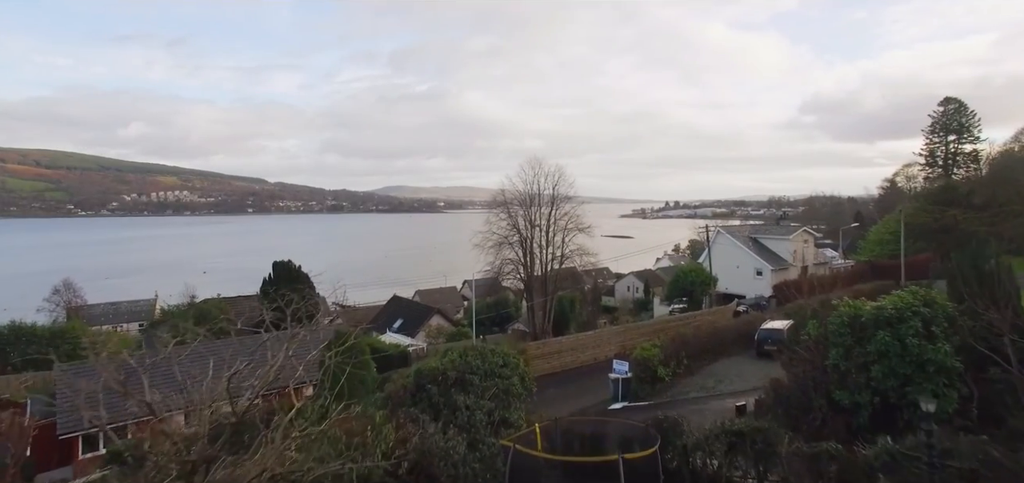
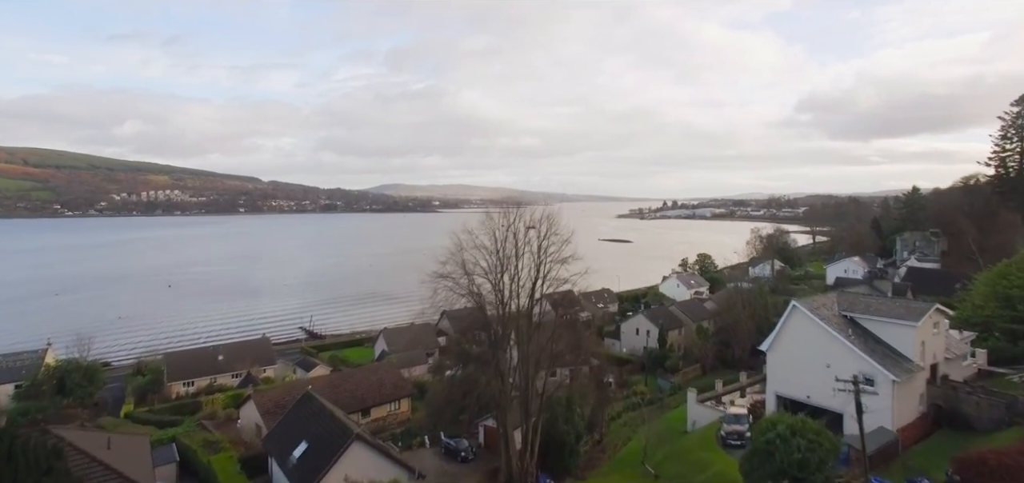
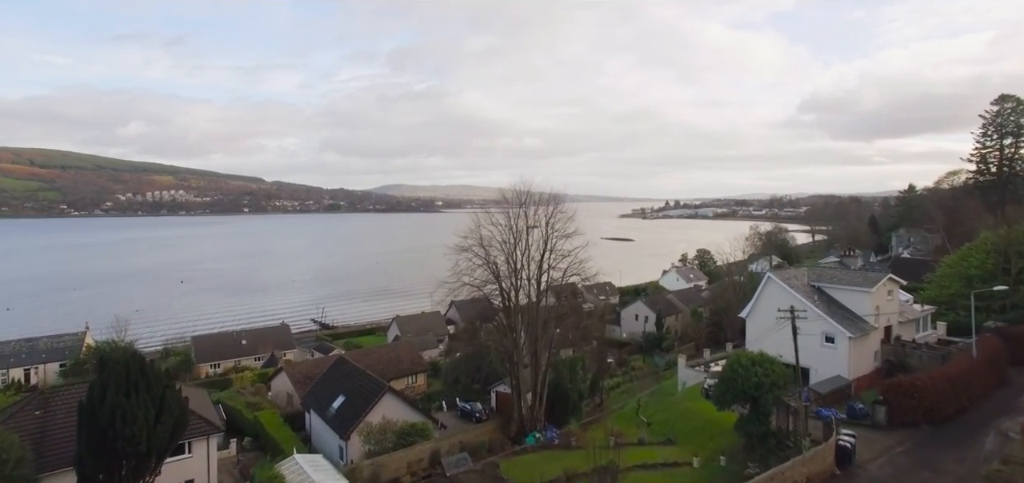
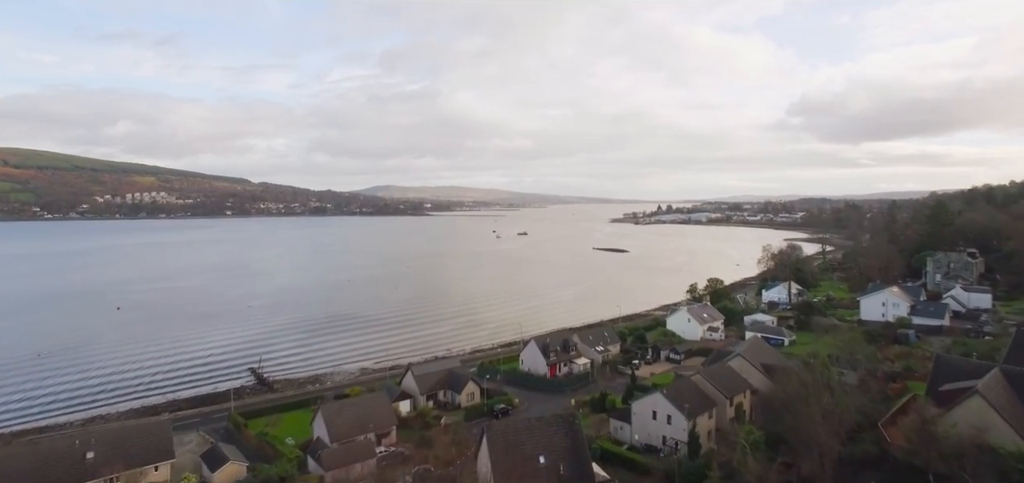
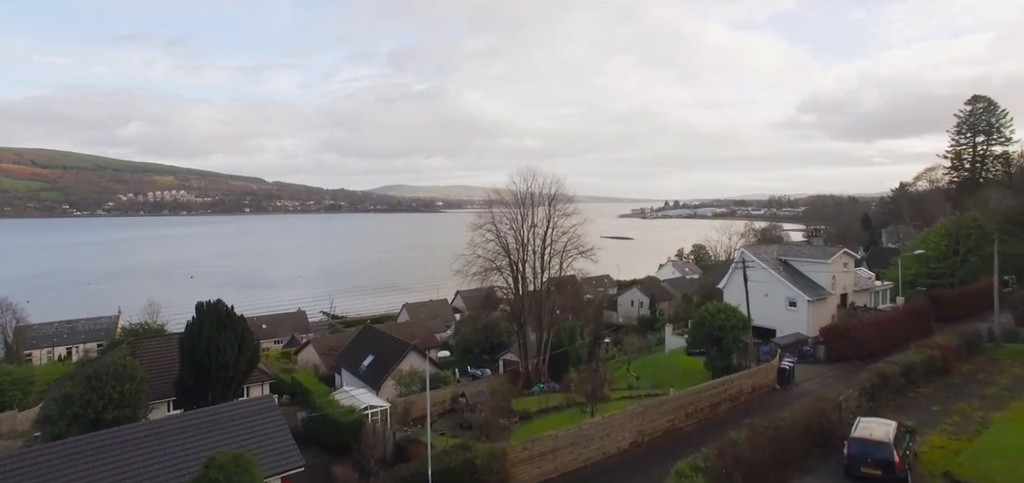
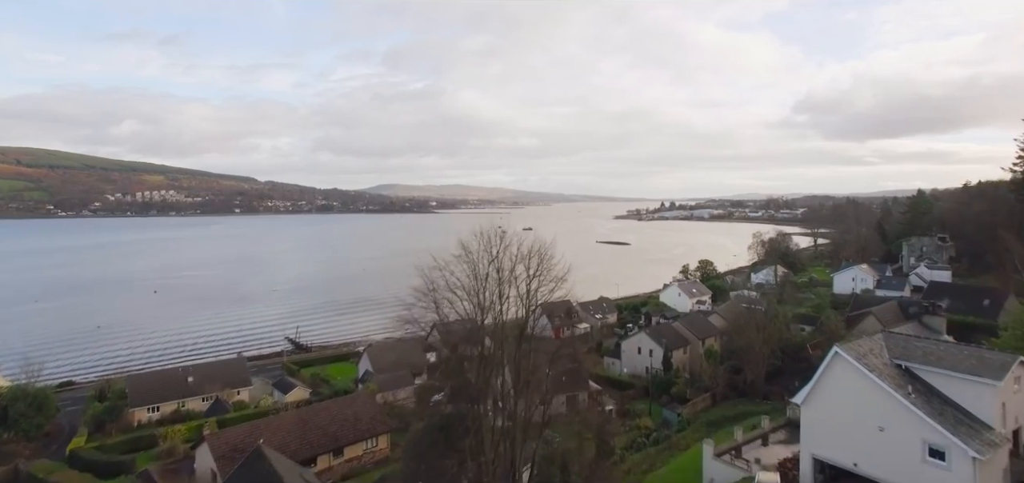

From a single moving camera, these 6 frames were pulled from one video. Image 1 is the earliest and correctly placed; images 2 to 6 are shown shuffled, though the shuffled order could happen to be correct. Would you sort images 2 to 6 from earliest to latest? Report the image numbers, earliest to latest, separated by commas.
5, 3, 2, 6, 4
